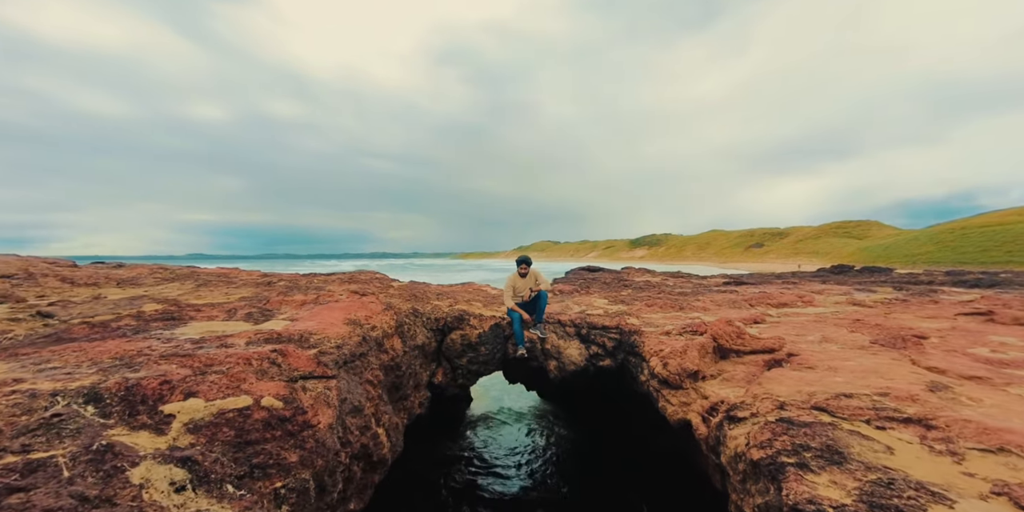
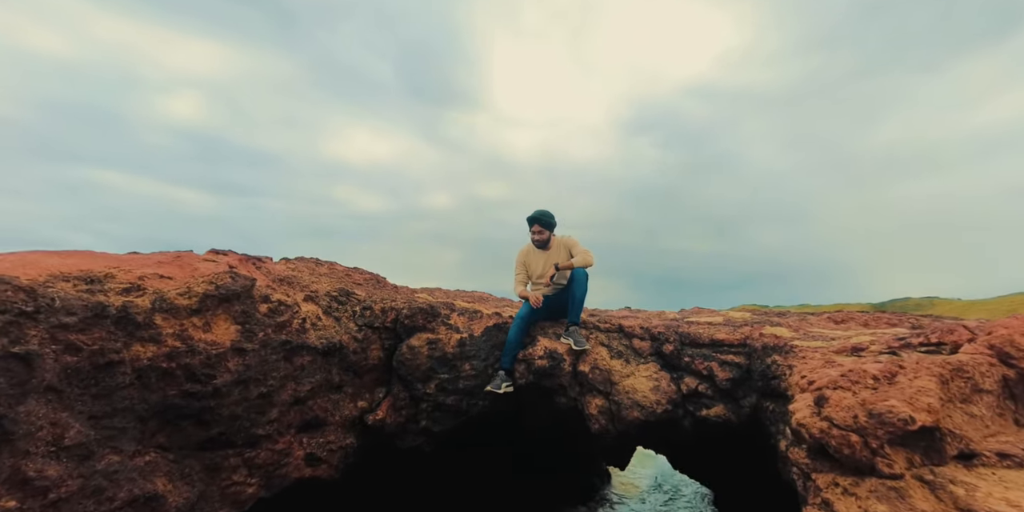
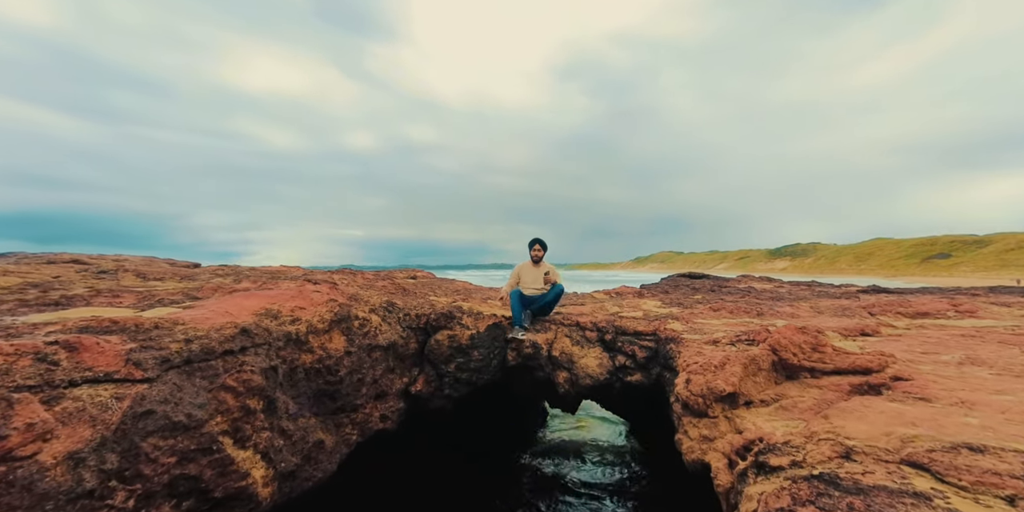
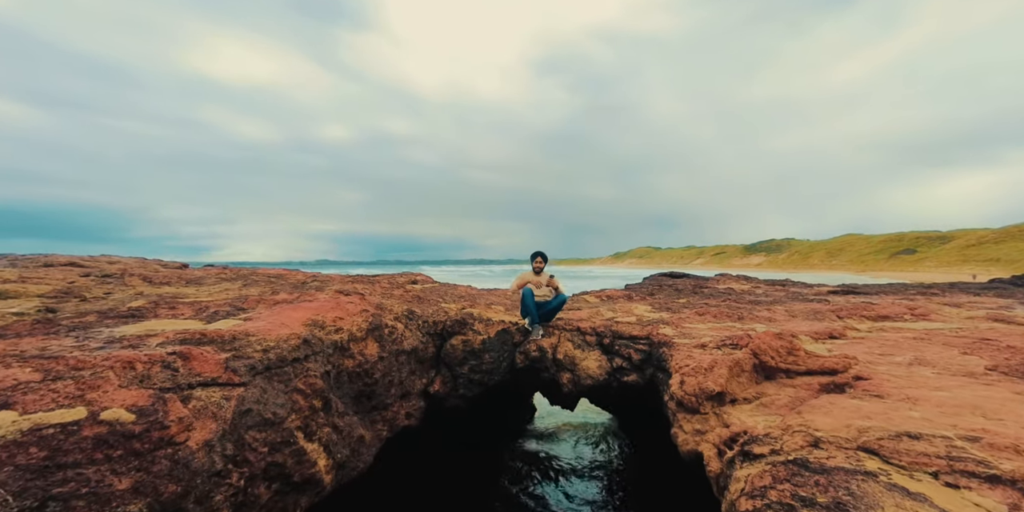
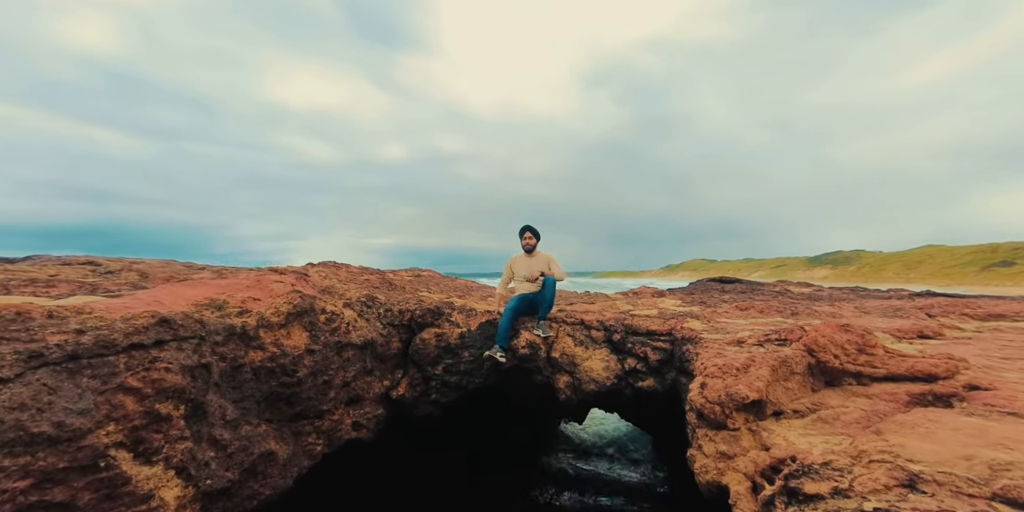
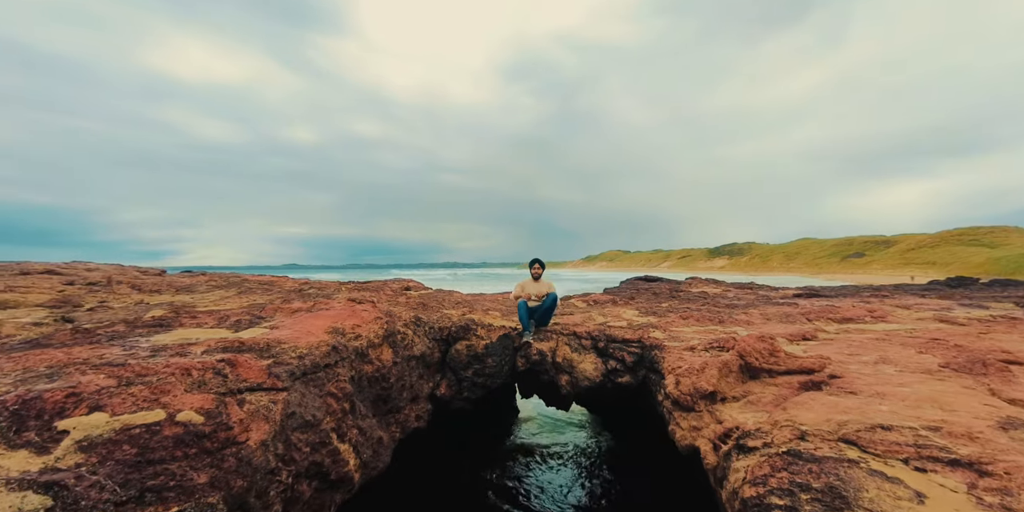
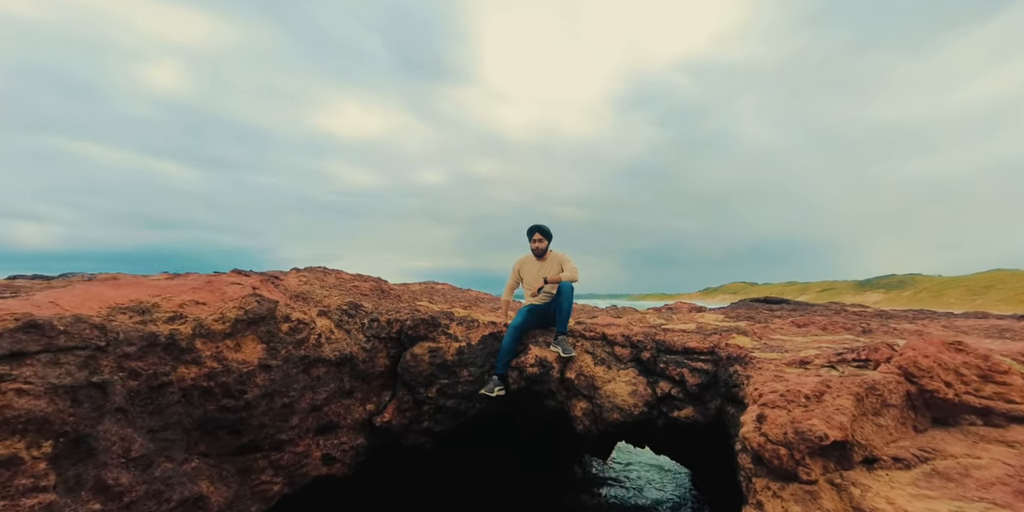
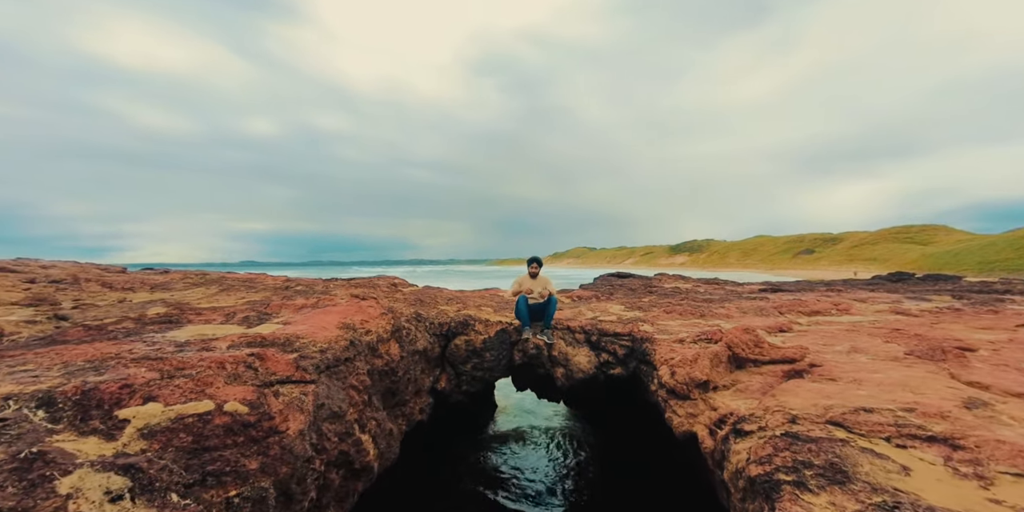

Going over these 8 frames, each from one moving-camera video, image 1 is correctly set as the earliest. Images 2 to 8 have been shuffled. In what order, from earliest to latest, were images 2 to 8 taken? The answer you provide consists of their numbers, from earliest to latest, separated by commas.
8, 6, 4, 3, 5, 7, 2
